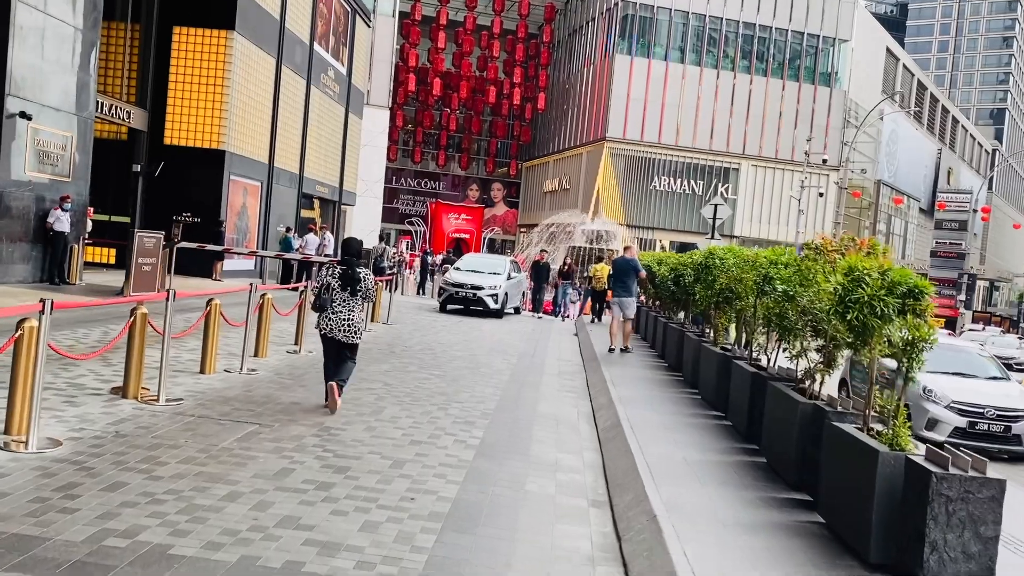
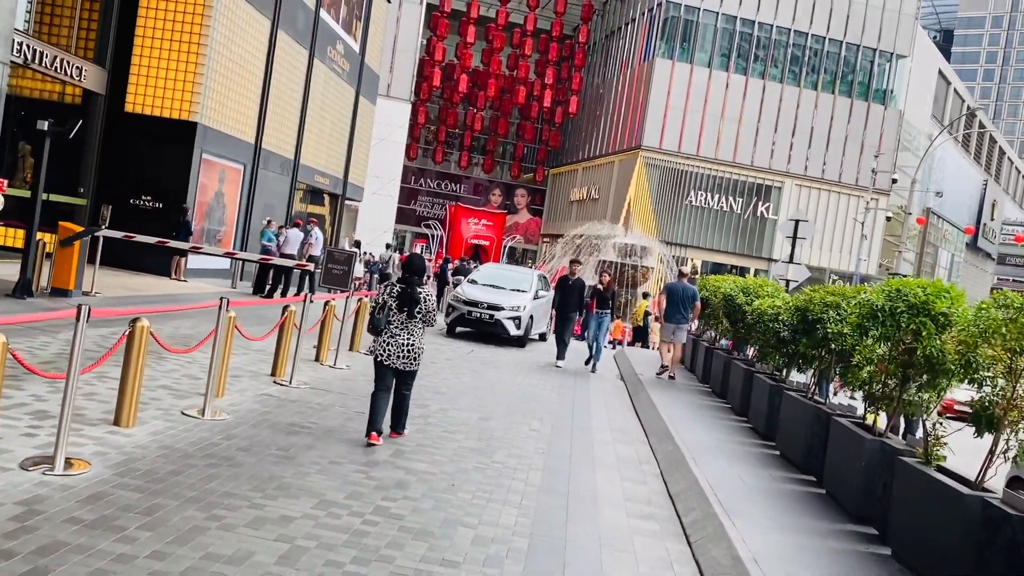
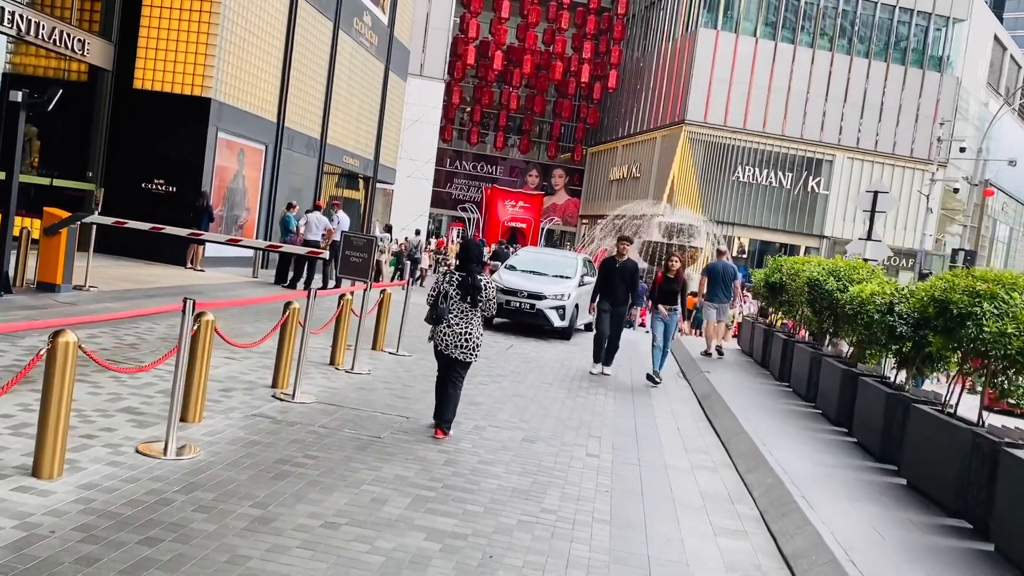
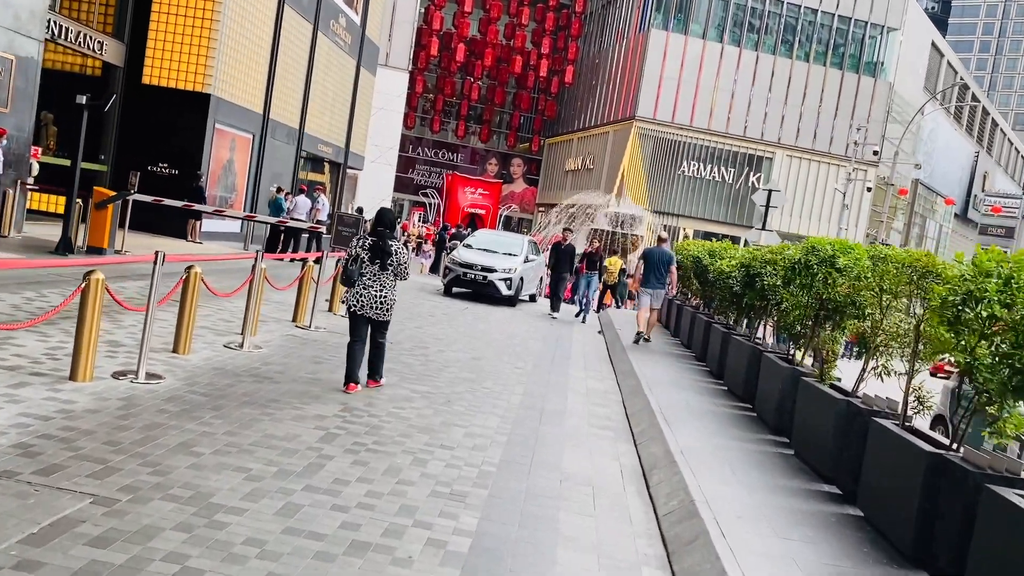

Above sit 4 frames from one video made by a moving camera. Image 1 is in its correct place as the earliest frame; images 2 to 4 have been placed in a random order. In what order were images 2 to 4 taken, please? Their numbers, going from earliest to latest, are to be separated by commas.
4, 2, 3
